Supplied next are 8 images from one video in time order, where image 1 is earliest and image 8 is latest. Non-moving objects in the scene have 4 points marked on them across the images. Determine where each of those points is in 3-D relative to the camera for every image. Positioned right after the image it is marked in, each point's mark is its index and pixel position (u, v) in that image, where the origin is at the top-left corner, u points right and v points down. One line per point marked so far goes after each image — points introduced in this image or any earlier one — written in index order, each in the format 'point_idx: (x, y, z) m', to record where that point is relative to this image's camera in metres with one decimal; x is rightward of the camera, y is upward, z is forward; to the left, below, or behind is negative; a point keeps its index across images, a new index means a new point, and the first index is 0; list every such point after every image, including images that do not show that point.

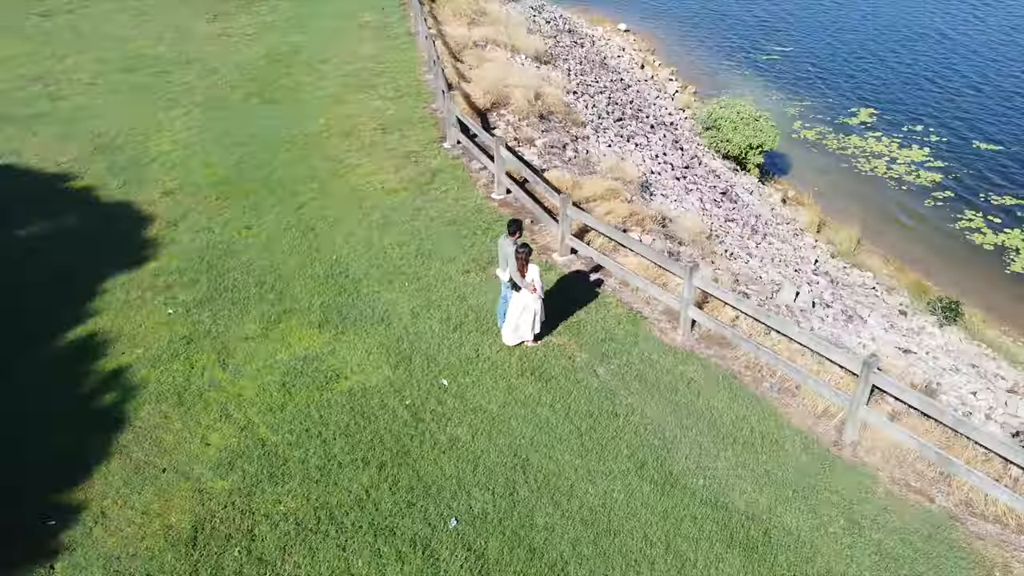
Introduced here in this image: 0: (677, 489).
0: (+1.3, -1.5, +6.3) m
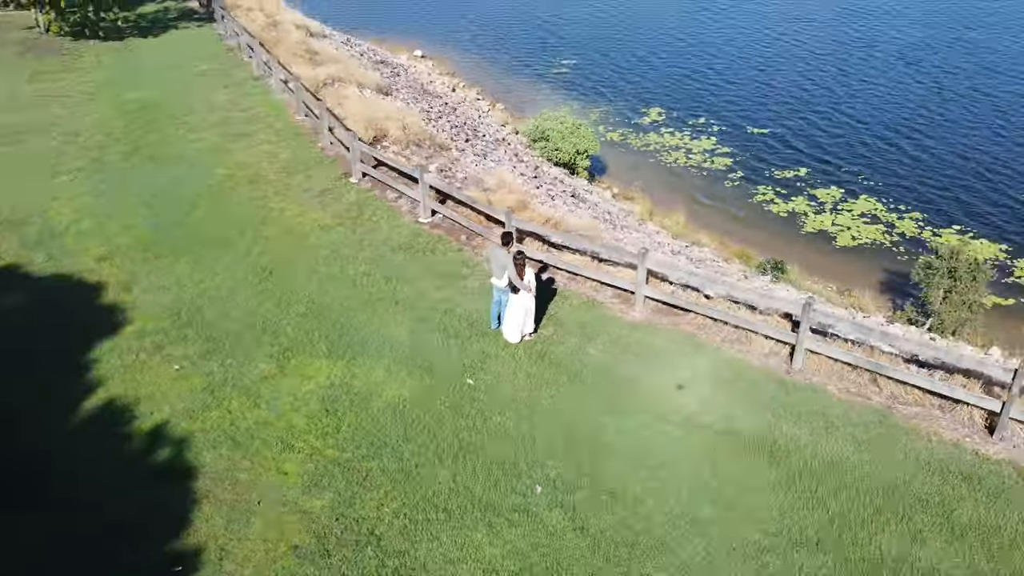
0: (+1.7, -1.2, +7.8) m
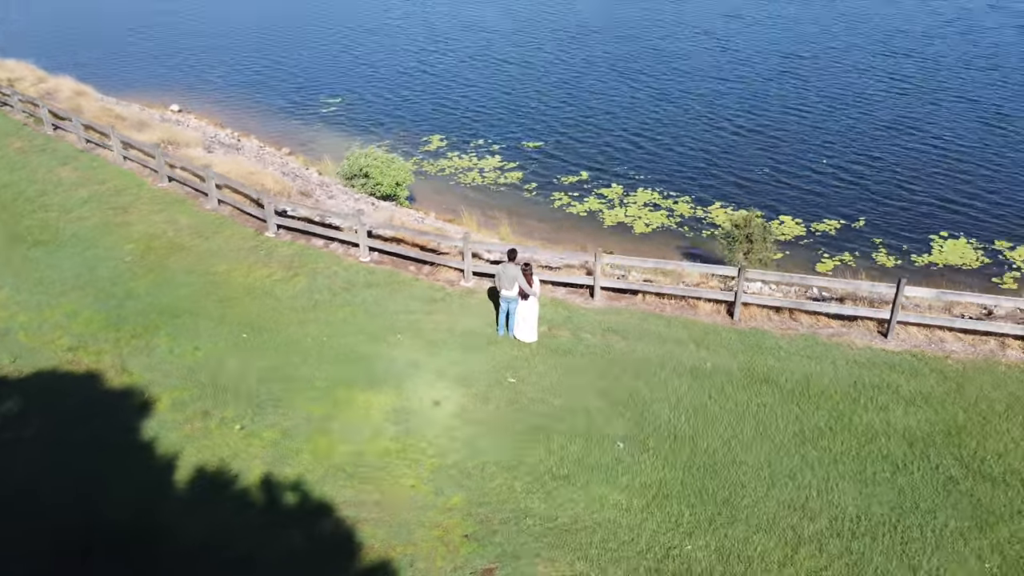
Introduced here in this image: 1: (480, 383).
0: (+2.2, -1.0, +9.8) m
1: (-0.4, -1.1, +9.6) m
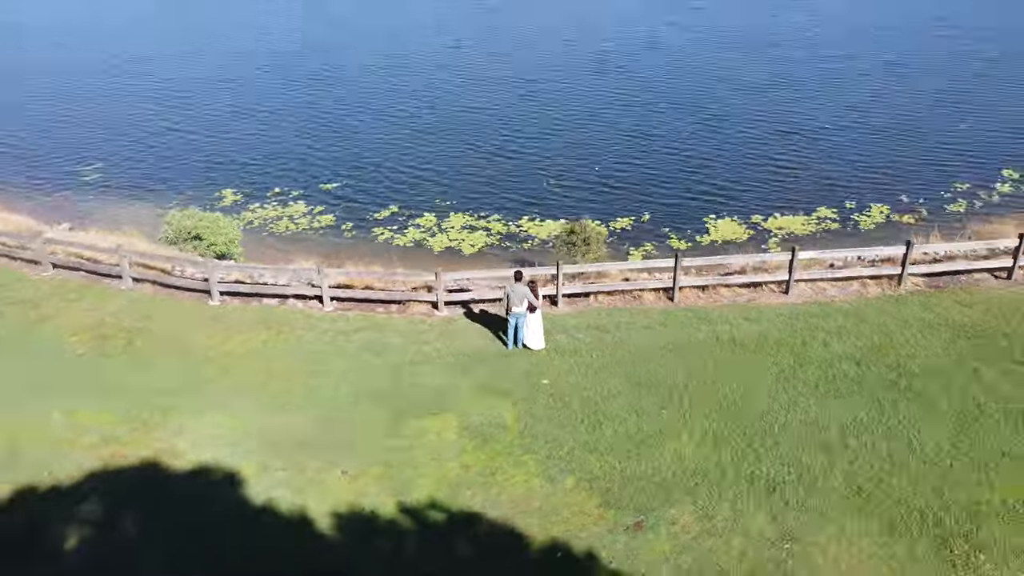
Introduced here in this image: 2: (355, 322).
0: (+2.4, -0.8, +12.0) m
1: (+0.1, -1.4, +10.9) m
2: (-2.4, -0.5, +12.9) m
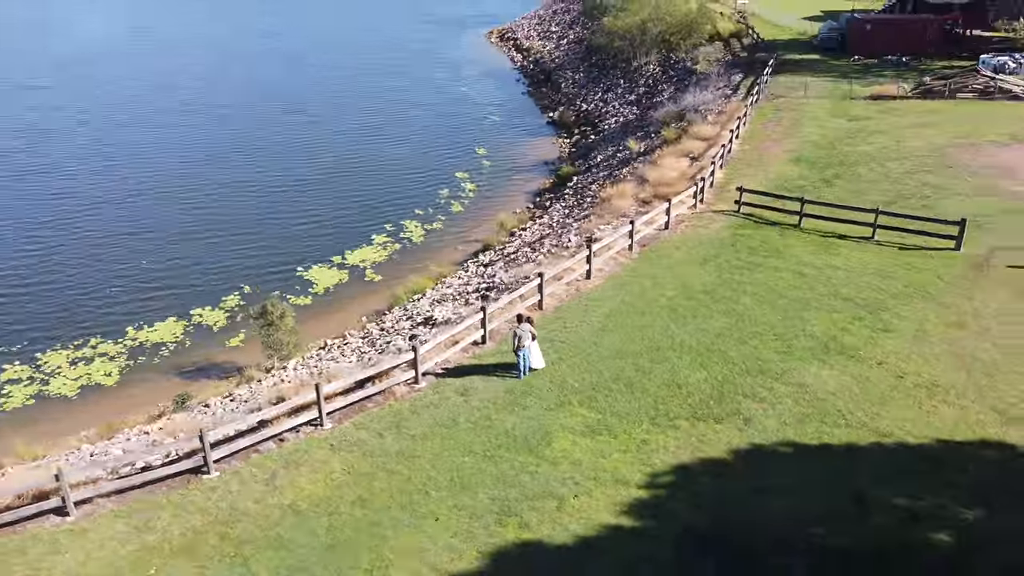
0: (+1.7, -0.8, +16.3) m
1: (+1.0, -1.9, +14.0) m
2: (-2.3, -2.2, +13.6) m
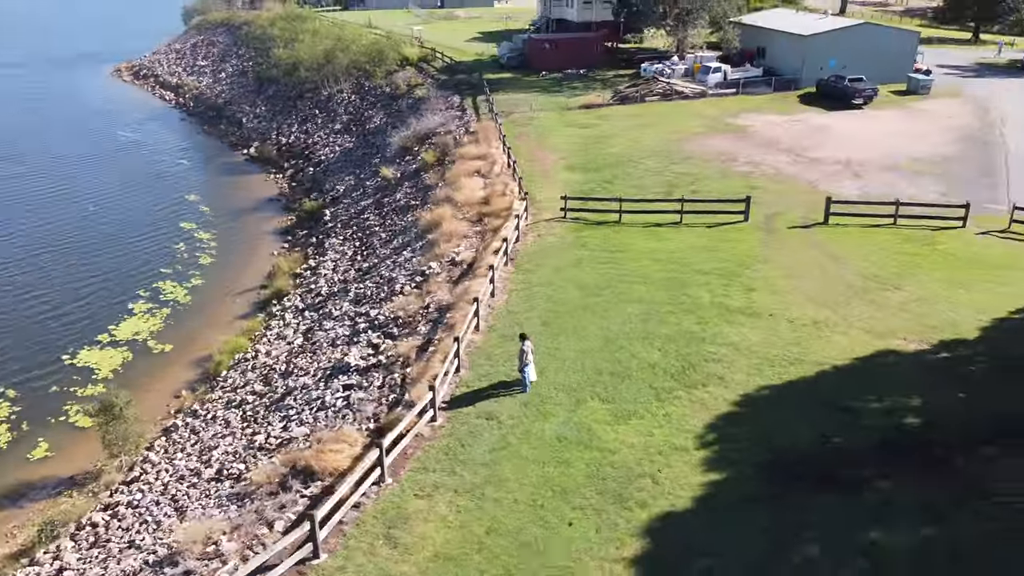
0: (+0.7, -1.1, +18.1) m
1: (+1.3, -2.1, +15.7) m
2: (-1.4, -3.0, +14.0) m
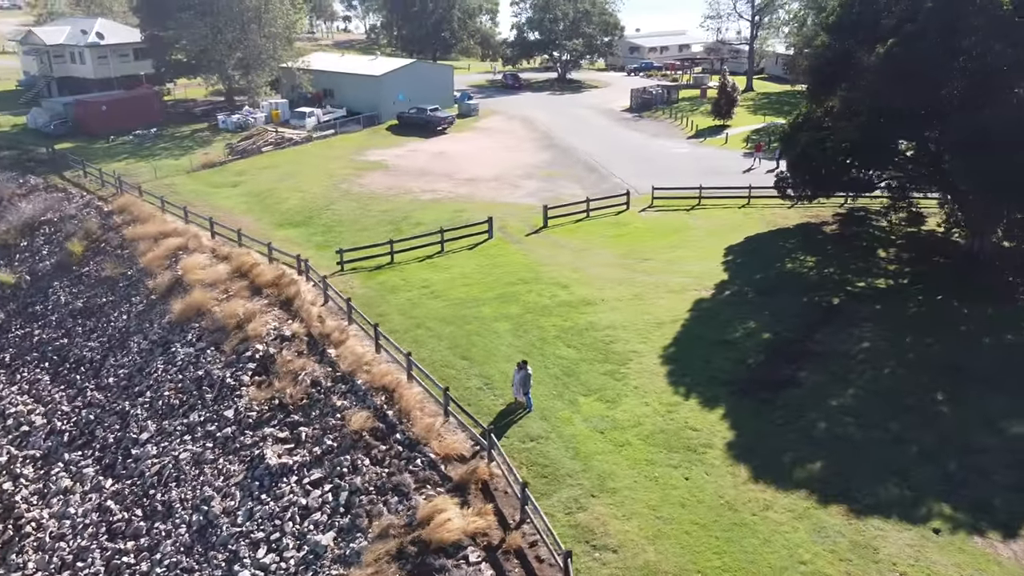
0: (-0.9, -2.0, +19.9) m
1: (+1.2, -2.5, +18.4) m
2: (+0.5, -3.8, +15.5) m
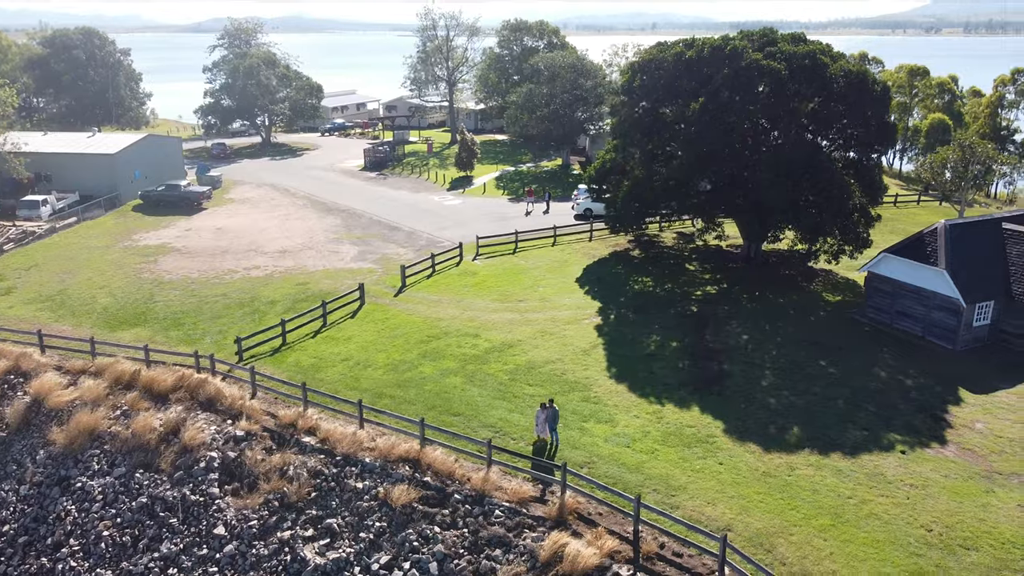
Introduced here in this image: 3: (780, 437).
0: (-1.1, -3.4, +20.9) m
1: (+1.5, -3.5, +20.5) m
2: (+2.4, -4.6, +17.5) m
3: (+6.4, -3.6, +19.8) m
